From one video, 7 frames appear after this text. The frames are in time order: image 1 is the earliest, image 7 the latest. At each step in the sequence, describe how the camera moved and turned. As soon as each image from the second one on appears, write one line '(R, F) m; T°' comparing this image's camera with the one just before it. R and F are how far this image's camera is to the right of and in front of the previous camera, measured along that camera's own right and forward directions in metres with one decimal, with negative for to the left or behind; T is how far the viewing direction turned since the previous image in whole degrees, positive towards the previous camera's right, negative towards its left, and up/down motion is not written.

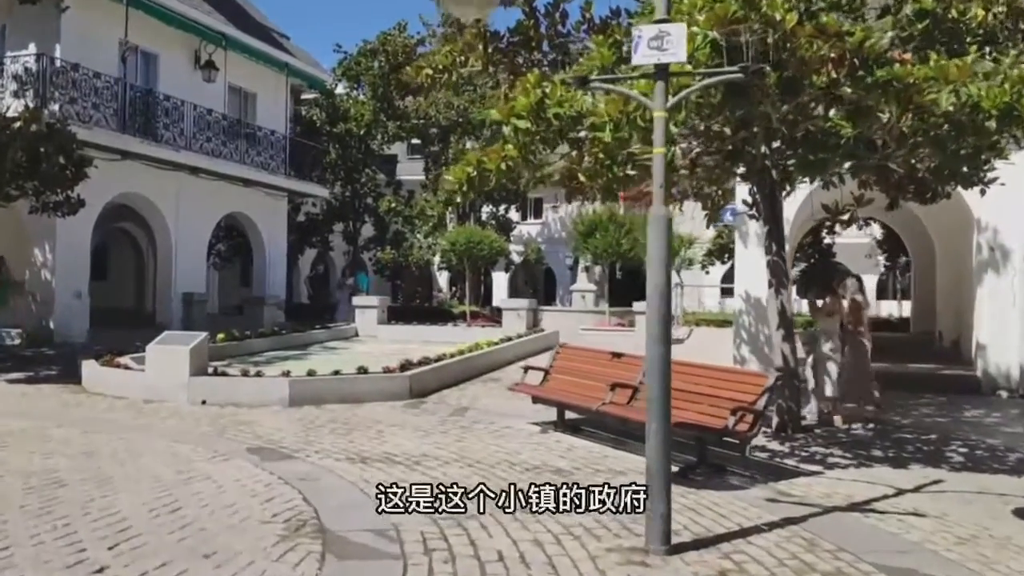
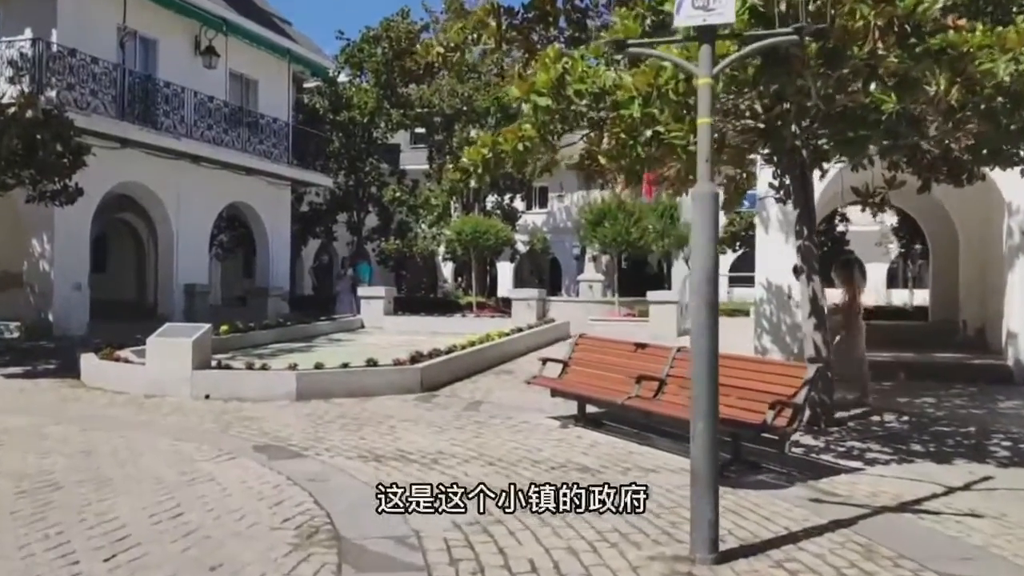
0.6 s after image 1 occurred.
(-0.2, +0.5) m; 0°
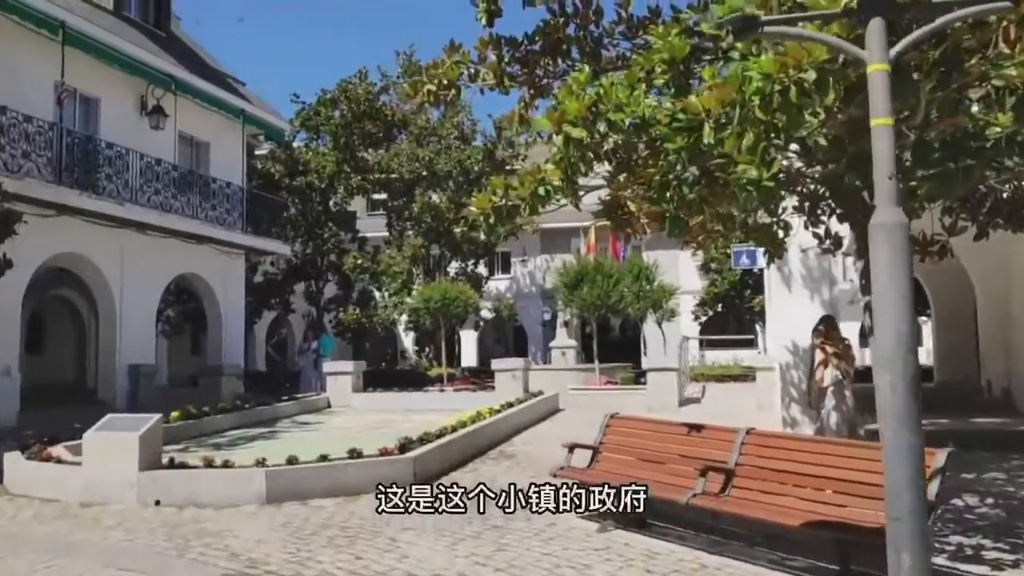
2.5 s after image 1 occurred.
(-0.6, +1.6) m; +3°
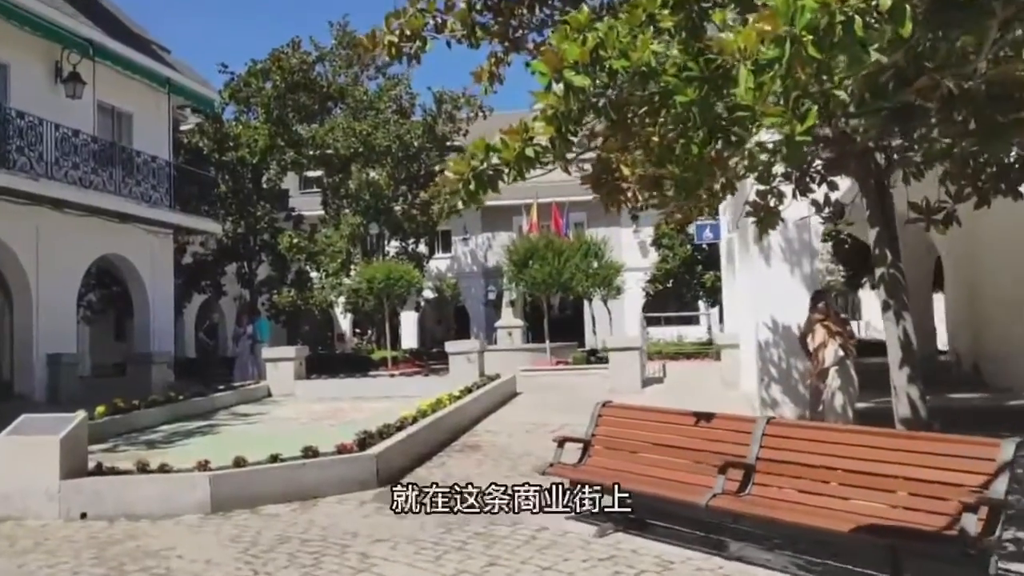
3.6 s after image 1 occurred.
(-0.4, +1.0) m; +4°
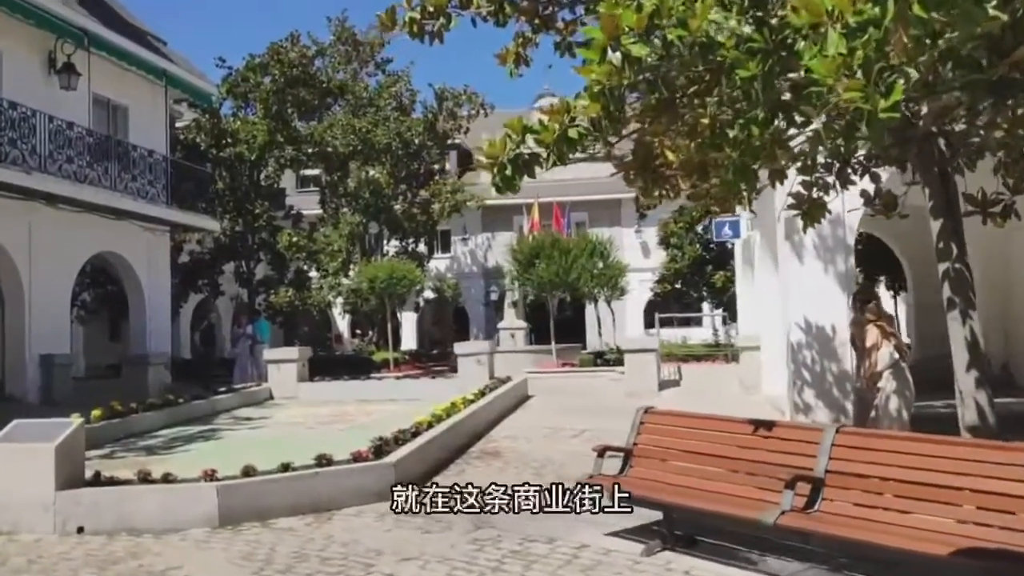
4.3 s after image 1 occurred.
(-0.3, +0.6) m; 0°
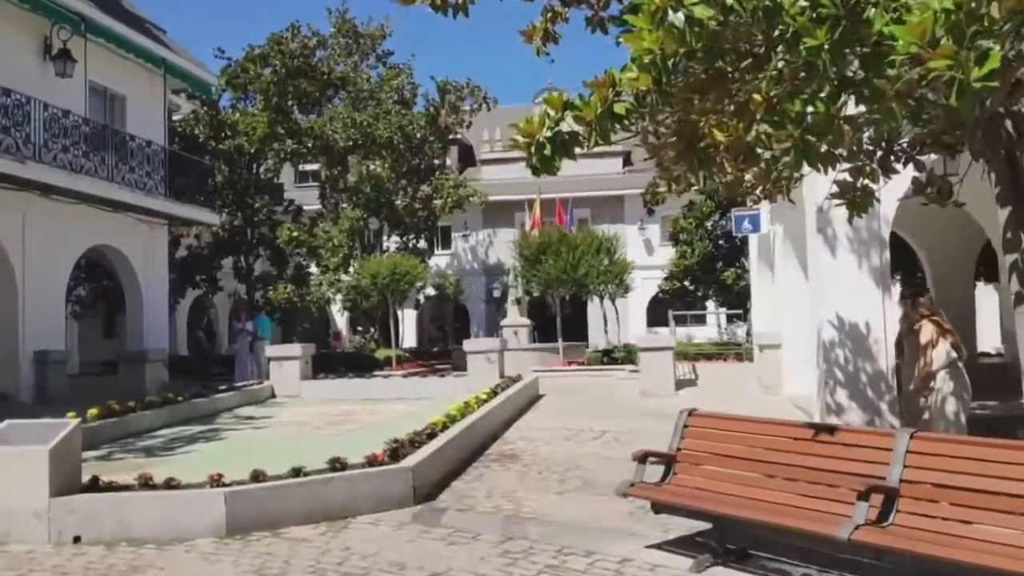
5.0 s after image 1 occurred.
(-0.3, +0.5) m; 0°
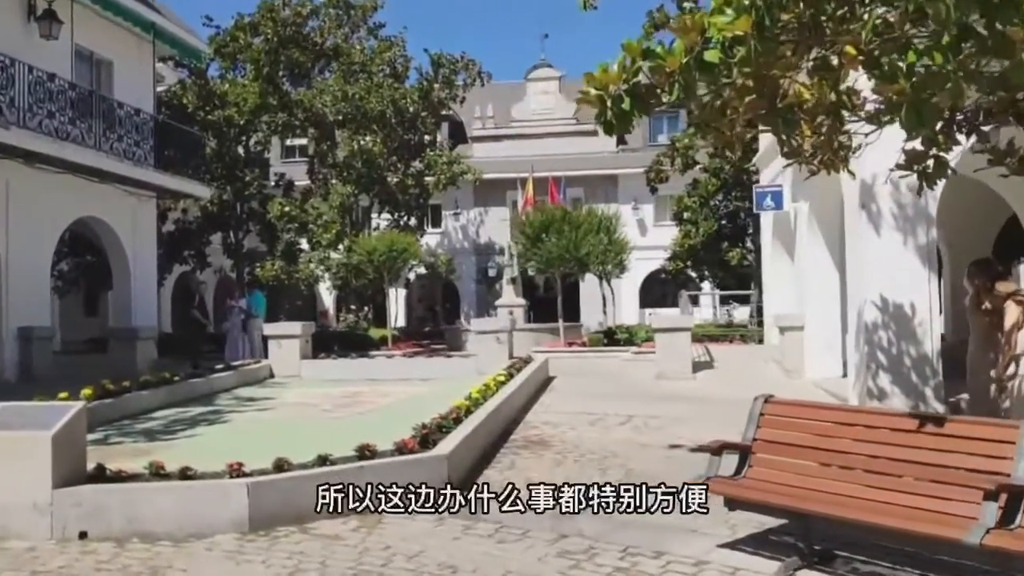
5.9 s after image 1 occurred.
(-0.5, +0.6) m; +1°
